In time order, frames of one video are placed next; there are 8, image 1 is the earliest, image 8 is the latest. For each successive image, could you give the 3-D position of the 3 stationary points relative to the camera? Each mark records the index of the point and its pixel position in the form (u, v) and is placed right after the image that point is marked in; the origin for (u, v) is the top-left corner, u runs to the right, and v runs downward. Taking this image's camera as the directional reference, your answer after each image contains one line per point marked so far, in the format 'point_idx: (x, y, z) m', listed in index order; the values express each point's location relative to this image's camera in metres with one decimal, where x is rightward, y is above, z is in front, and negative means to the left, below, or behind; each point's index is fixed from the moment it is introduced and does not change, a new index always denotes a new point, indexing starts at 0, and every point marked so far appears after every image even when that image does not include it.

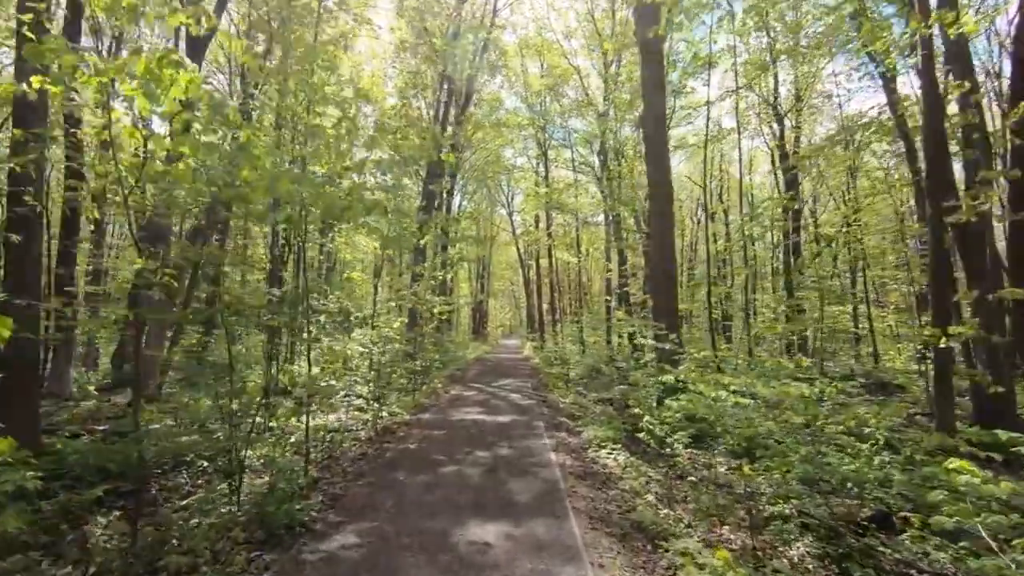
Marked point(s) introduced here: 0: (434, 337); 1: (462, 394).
0: (-2.2, -1.4, +16.7) m
1: (-0.9, -1.9, +10.5) m
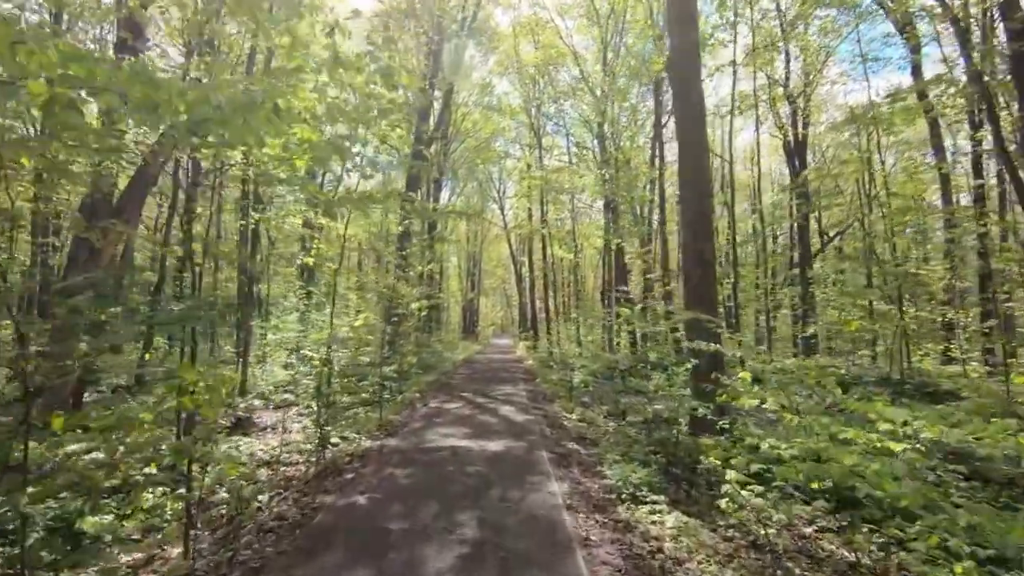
0: (-2.4, -1.3, +14.9) m
1: (-1.0, -1.7, +8.6) m
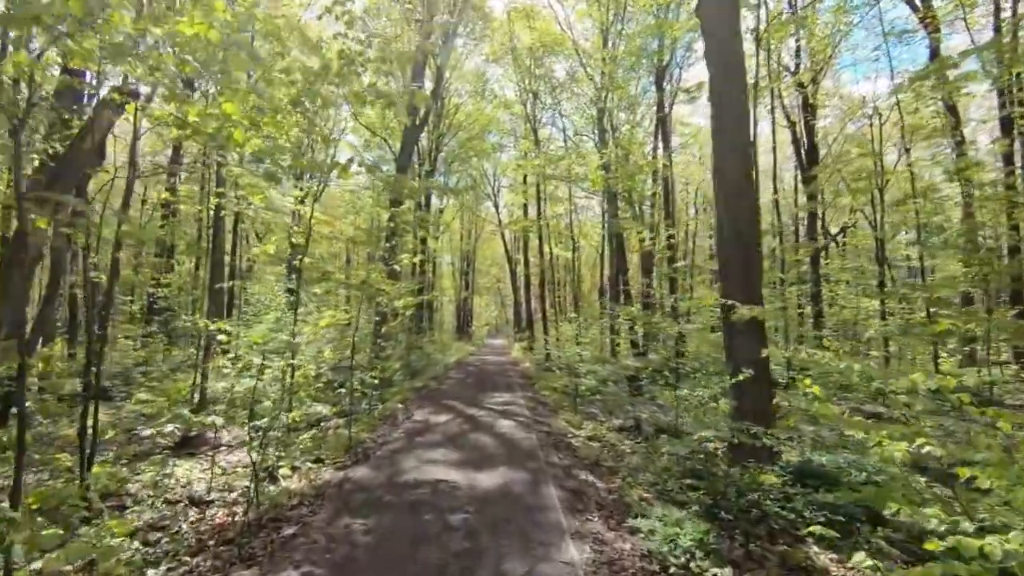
0: (-2.5, -1.2, +13.6) m
1: (-1.0, -1.6, +7.4) m
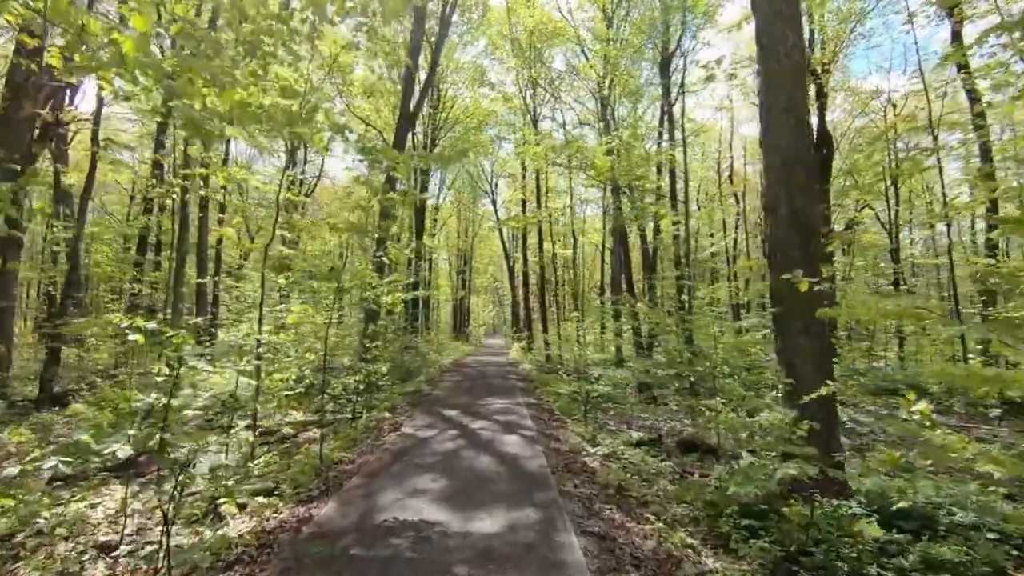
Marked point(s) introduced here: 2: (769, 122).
0: (-2.5, -1.1, +12.7) m
1: (-1.0, -1.6, +6.5) m
2: (+2.0, +1.2, +4.7) m
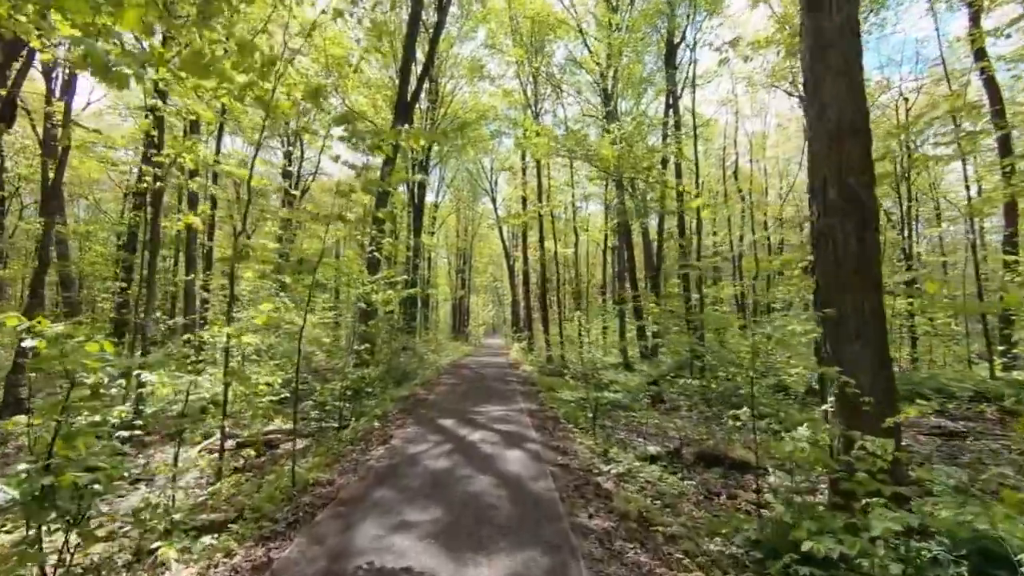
0: (-2.5, -1.1, +12.0) m
1: (-1.0, -1.5, +5.8) m
2: (+2.0, +1.3, +4.0) m
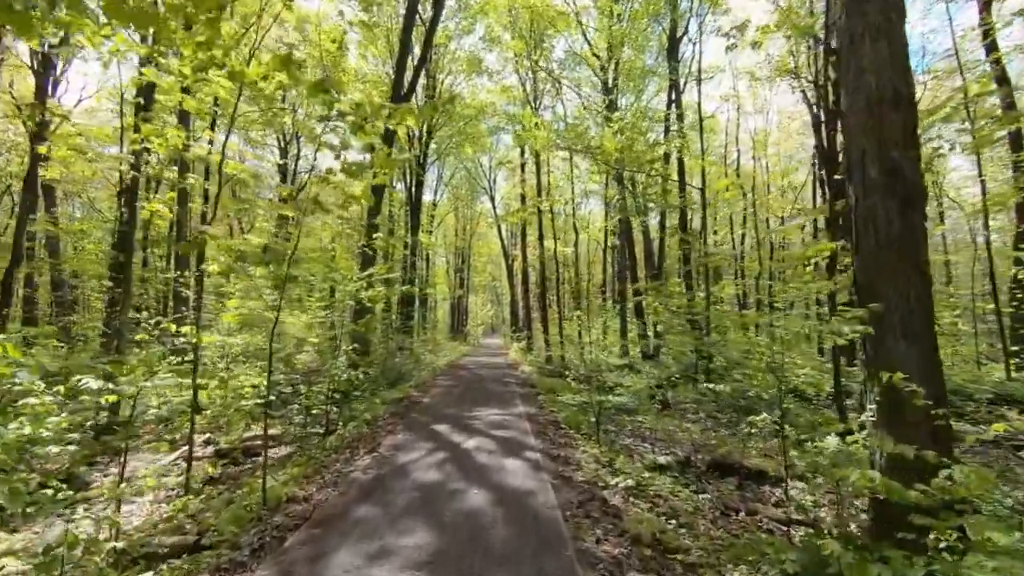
0: (-2.5, -1.0, +11.6) m
1: (-1.0, -1.5, +5.4) m
2: (+2.0, +1.3, +3.6) m
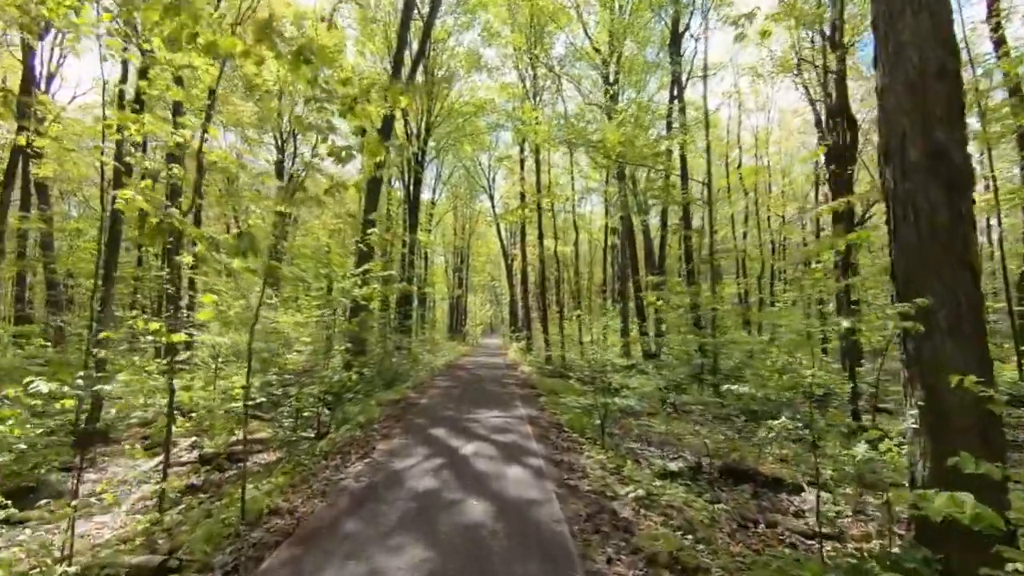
0: (-2.5, -1.0, +11.3) m
1: (-1.0, -1.5, +5.1) m
2: (+2.0, +1.3, +3.3) m
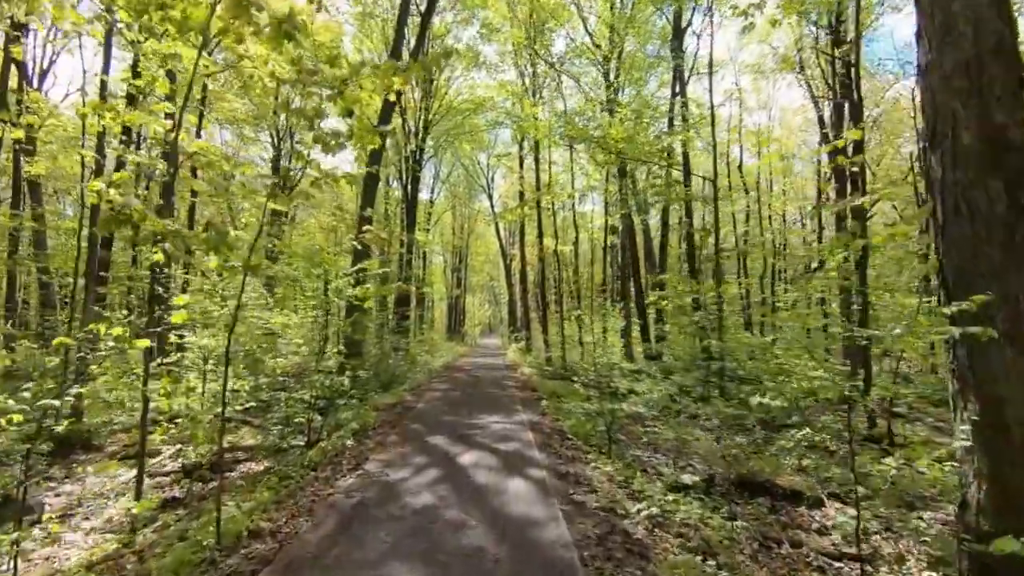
0: (-2.5, -1.0, +11.0) m
1: (-1.0, -1.5, +4.8) m
2: (+2.0, +1.3, +3.0) m
